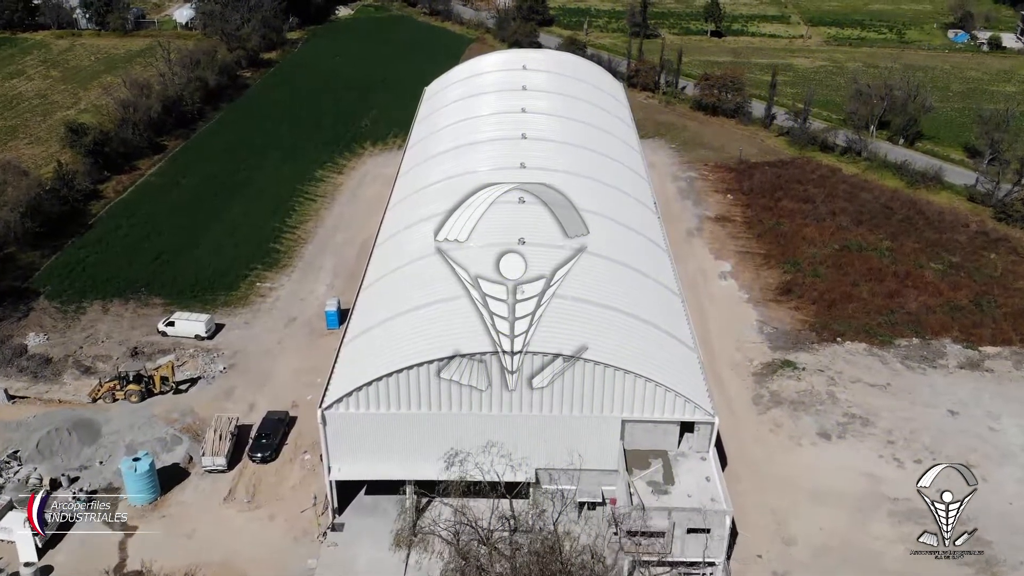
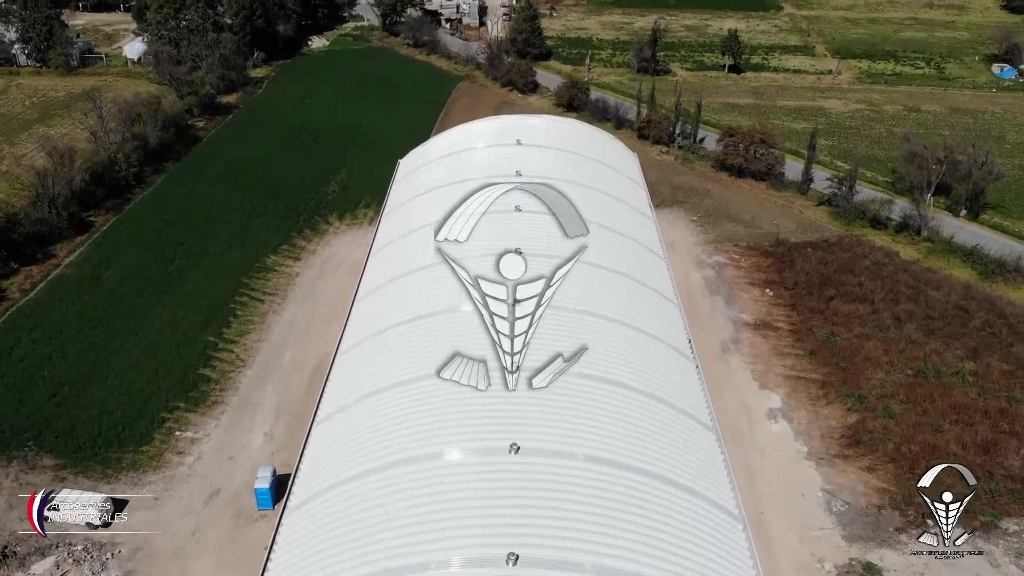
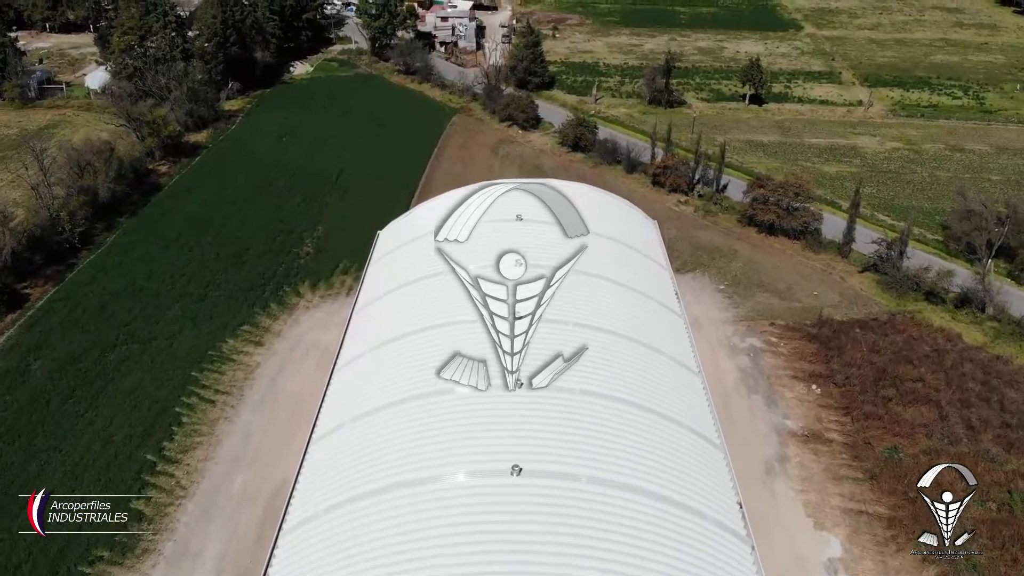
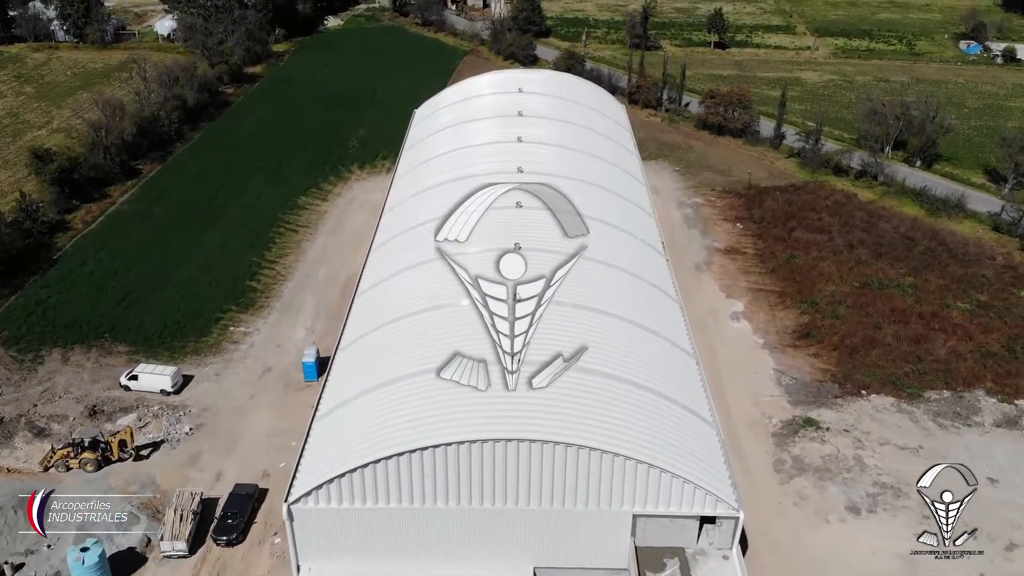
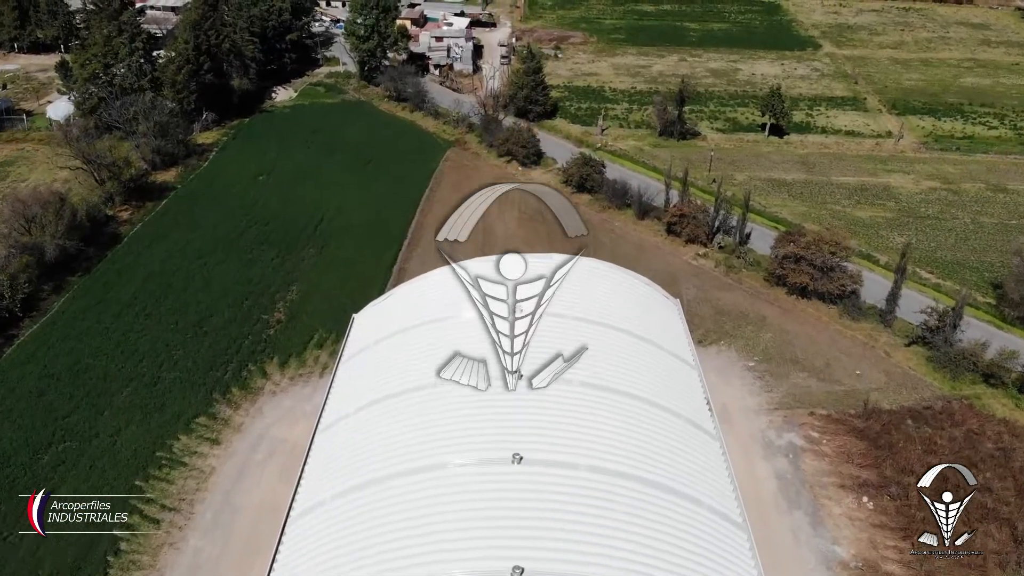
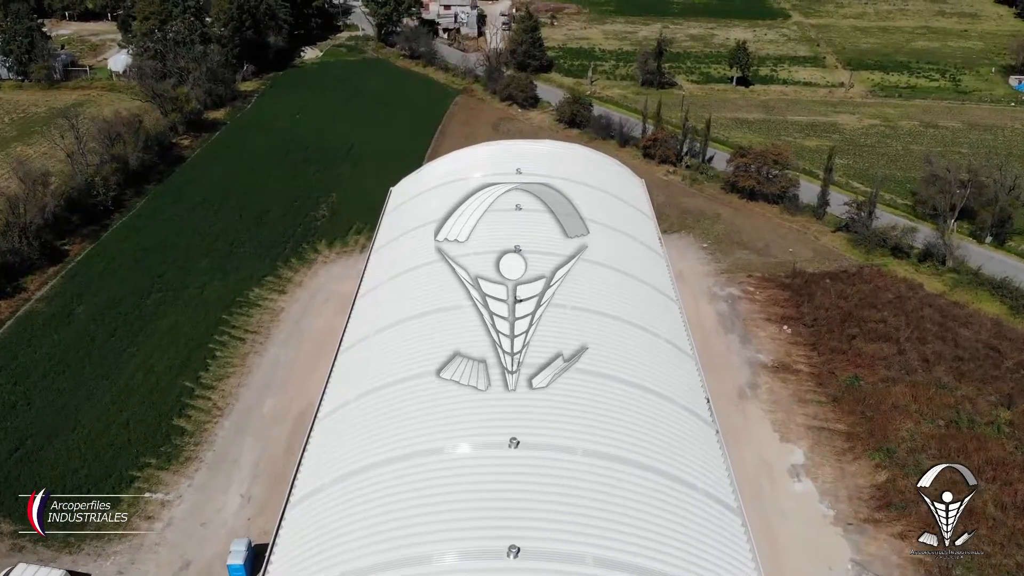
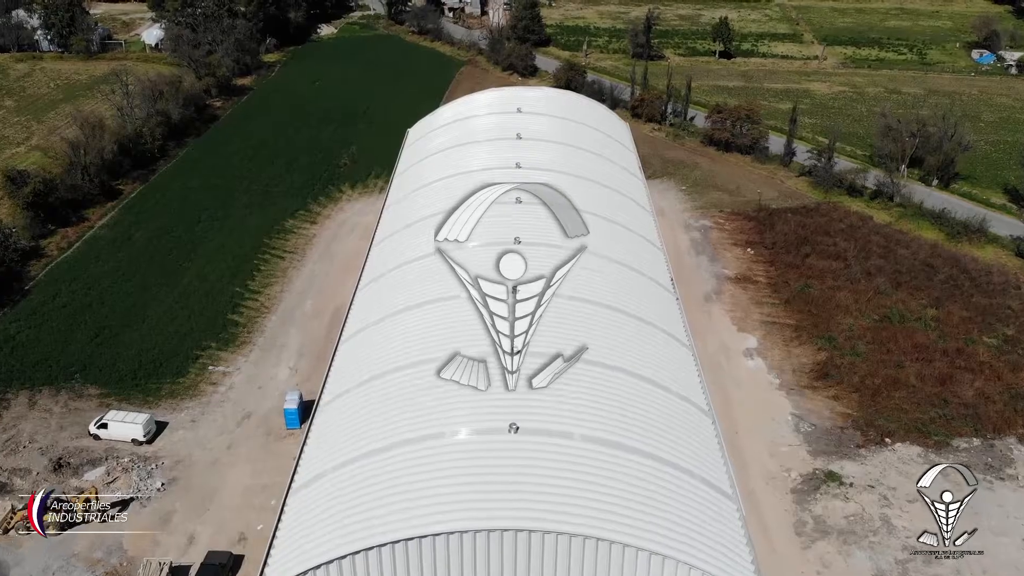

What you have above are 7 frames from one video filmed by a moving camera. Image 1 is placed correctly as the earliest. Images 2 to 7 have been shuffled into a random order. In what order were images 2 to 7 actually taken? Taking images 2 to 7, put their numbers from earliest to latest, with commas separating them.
4, 7, 2, 6, 3, 5
